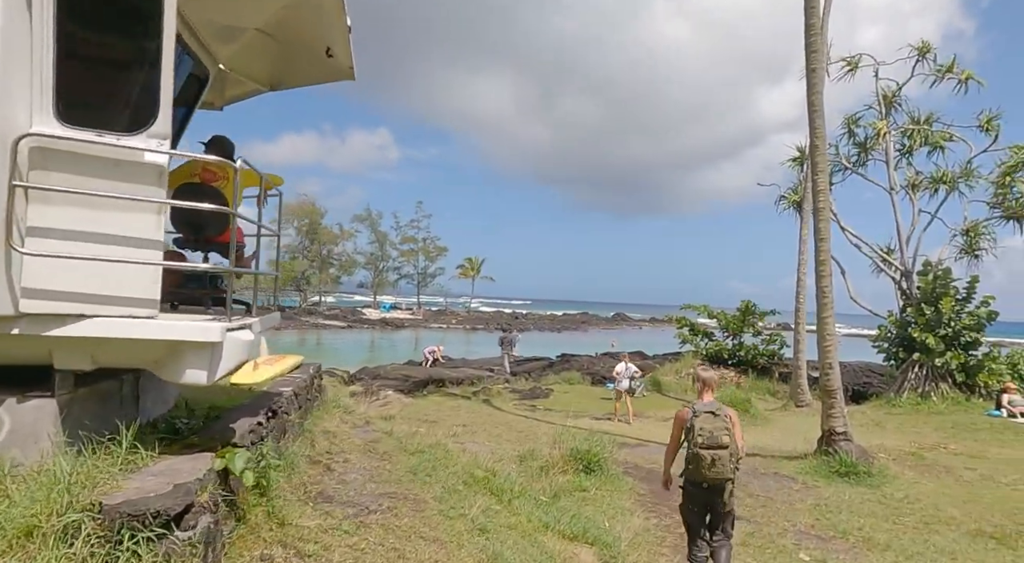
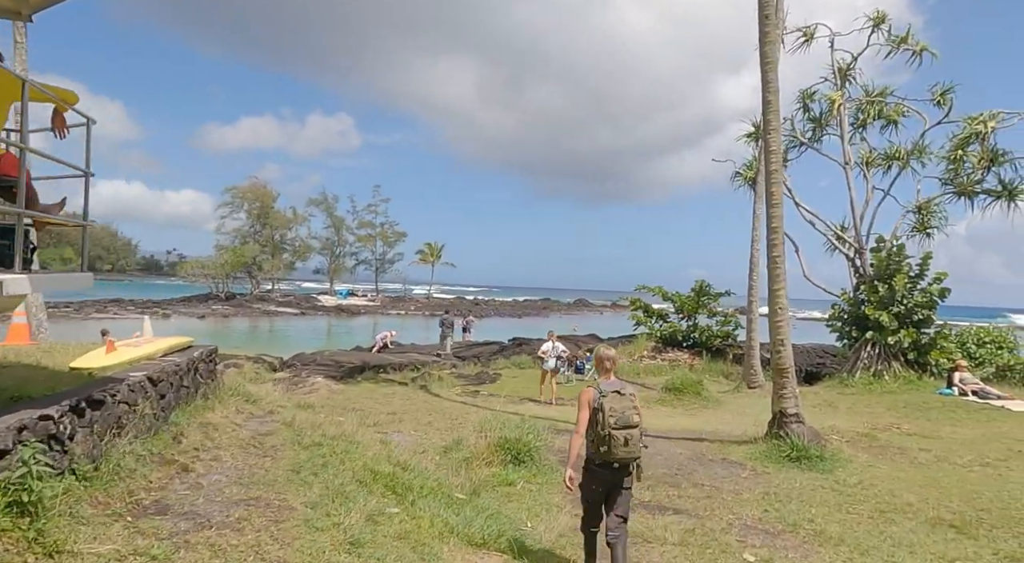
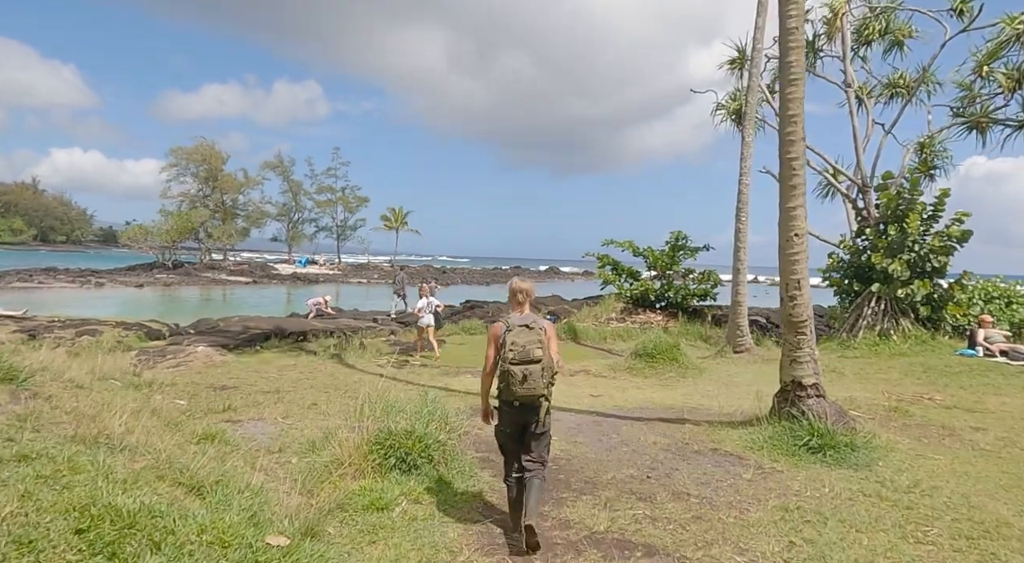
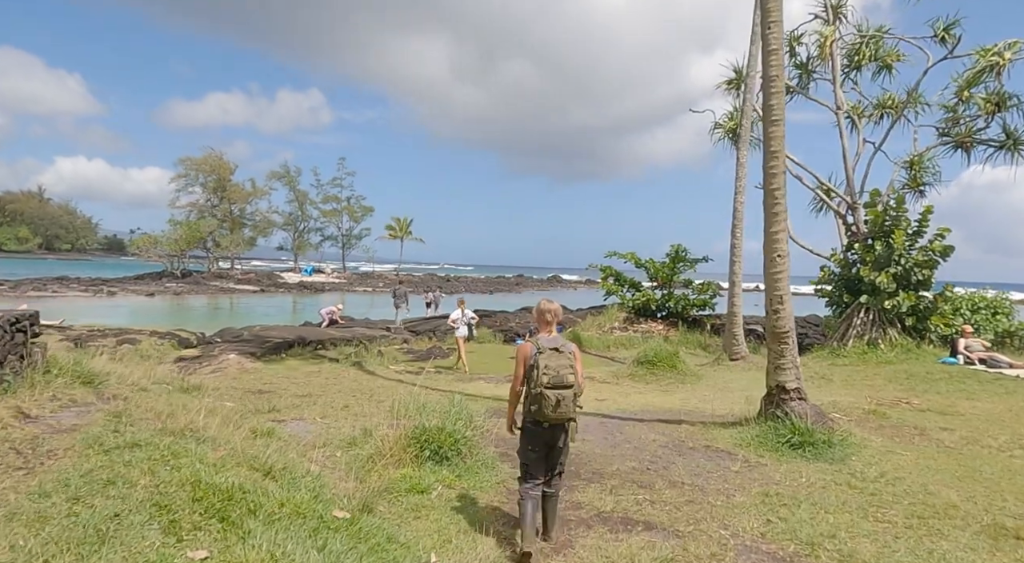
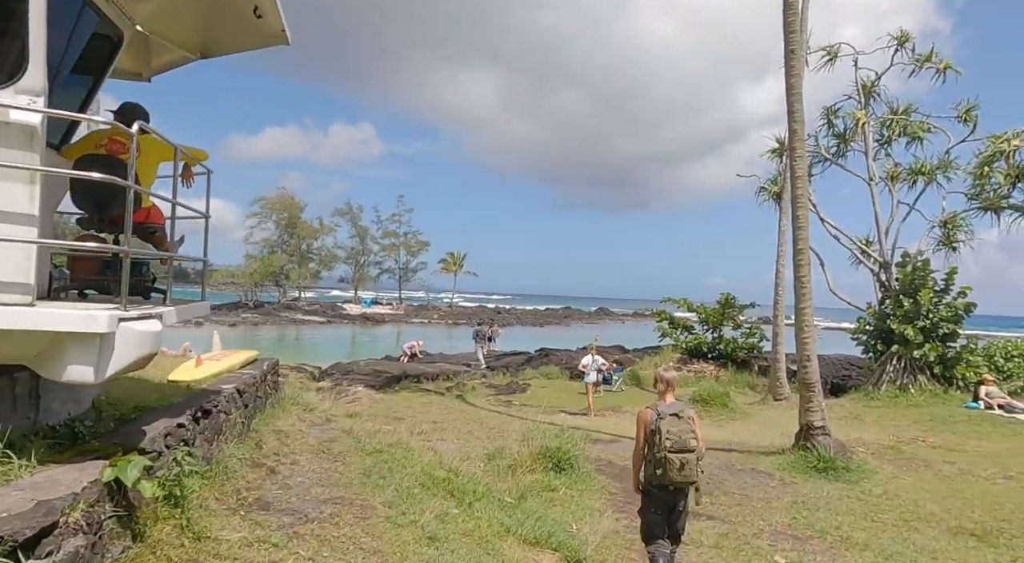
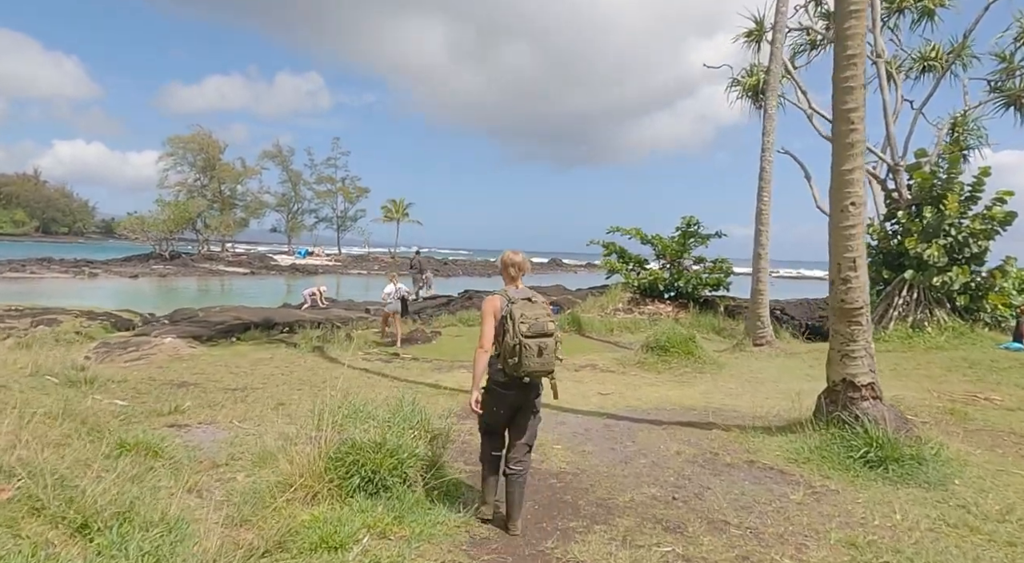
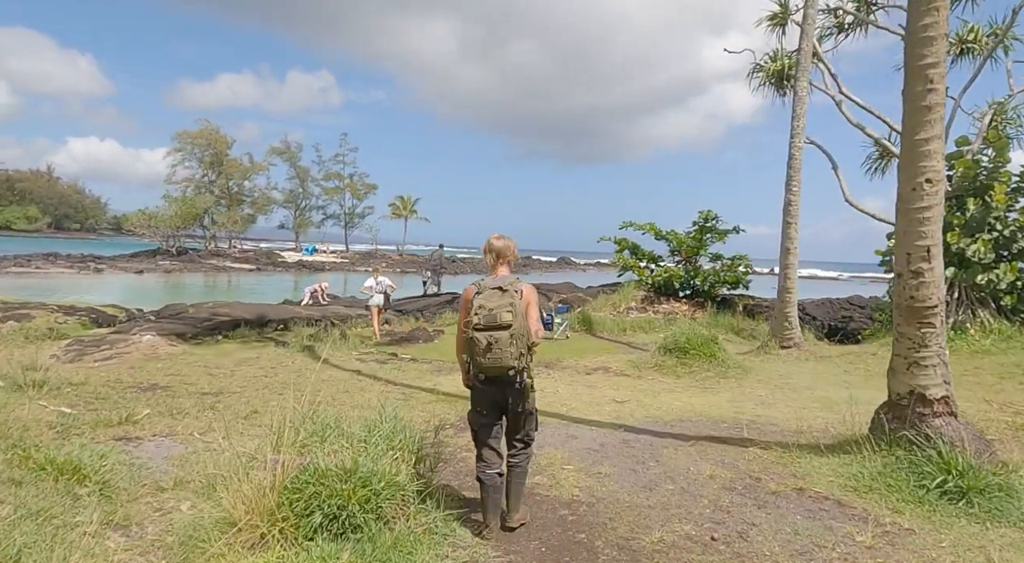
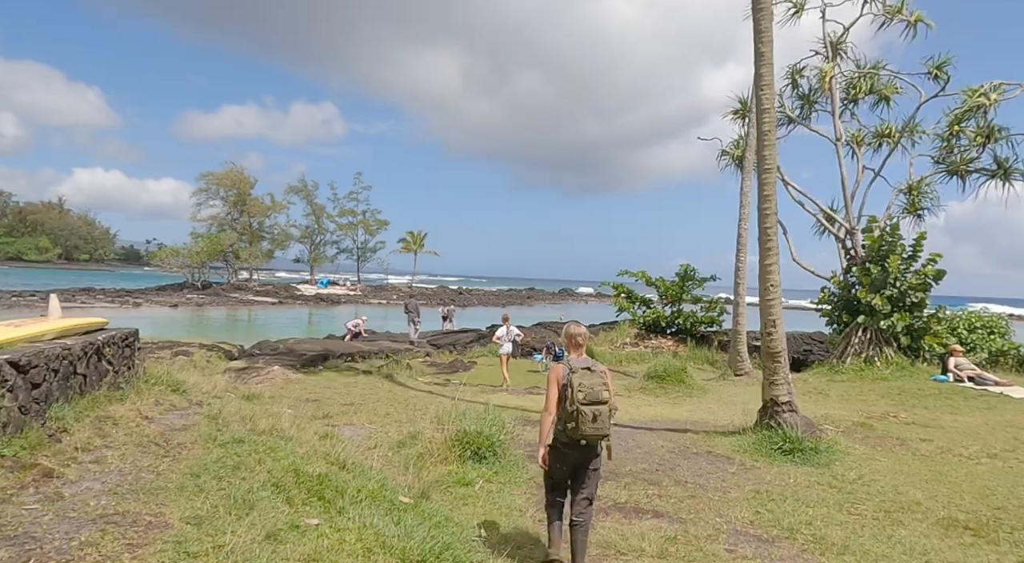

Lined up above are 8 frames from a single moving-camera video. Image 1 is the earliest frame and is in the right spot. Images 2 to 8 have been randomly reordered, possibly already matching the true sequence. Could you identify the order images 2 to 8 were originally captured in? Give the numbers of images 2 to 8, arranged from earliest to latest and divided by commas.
5, 2, 8, 4, 3, 6, 7
